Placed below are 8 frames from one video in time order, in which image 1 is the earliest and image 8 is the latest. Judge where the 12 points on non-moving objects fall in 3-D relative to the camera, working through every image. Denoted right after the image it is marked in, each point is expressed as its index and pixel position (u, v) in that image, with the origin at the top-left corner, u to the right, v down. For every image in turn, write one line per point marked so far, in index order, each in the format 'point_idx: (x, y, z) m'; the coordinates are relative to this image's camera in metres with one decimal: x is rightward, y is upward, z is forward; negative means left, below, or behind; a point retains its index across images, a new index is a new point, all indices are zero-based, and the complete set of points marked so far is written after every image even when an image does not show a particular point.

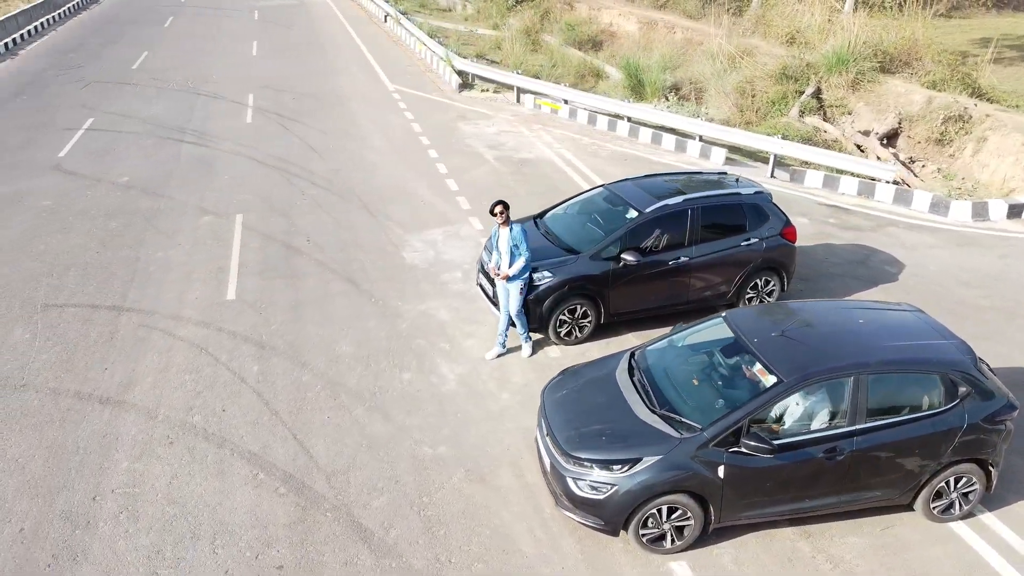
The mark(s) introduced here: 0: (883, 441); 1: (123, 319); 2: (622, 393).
0: (+2.6, -1.1, +5.7) m
1: (-4.2, -0.3, +8.6) m
2: (+0.8, -0.8, +6.1) m
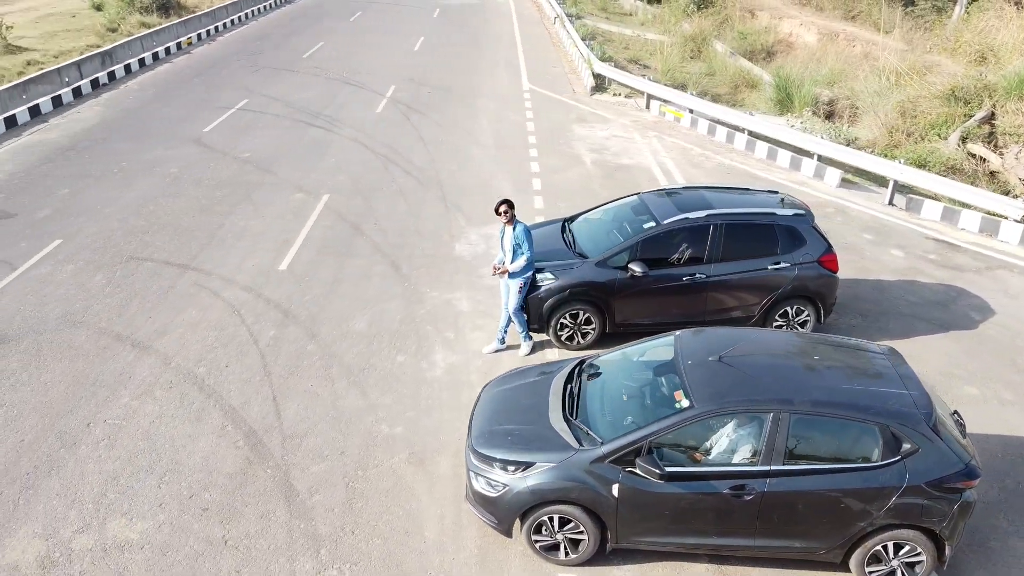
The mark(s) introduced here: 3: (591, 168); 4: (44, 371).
0: (+1.9, -1.3, +5.3) m
1: (-4.0, +0.1, +9.7) m
2: (+0.2, -0.8, +6.1) m
3: (+1.4, +2.1, +14.1) m
4: (-4.5, -0.8, +7.8) m
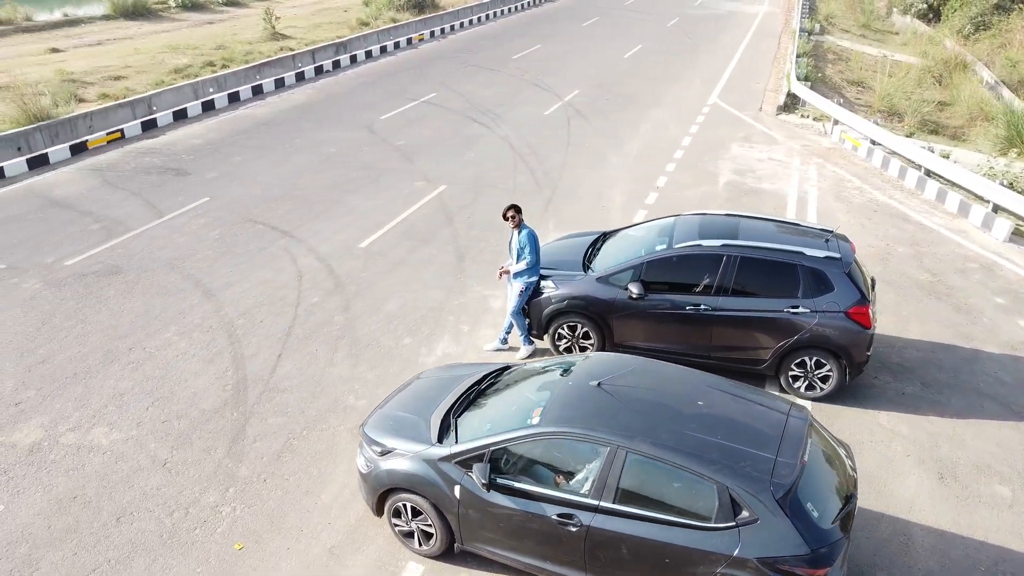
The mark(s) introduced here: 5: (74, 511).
0: (+0.7, -1.5, +5.0) m
1: (-3.2, +0.6, +11.0) m
2: (-0.5, -0.8, +6.3) m
3: (+3.5, +1.7, +13.5) m
4: (-4.4, -0.1, +9.3) m
5: (-3.4, -1.7, +6.2) m
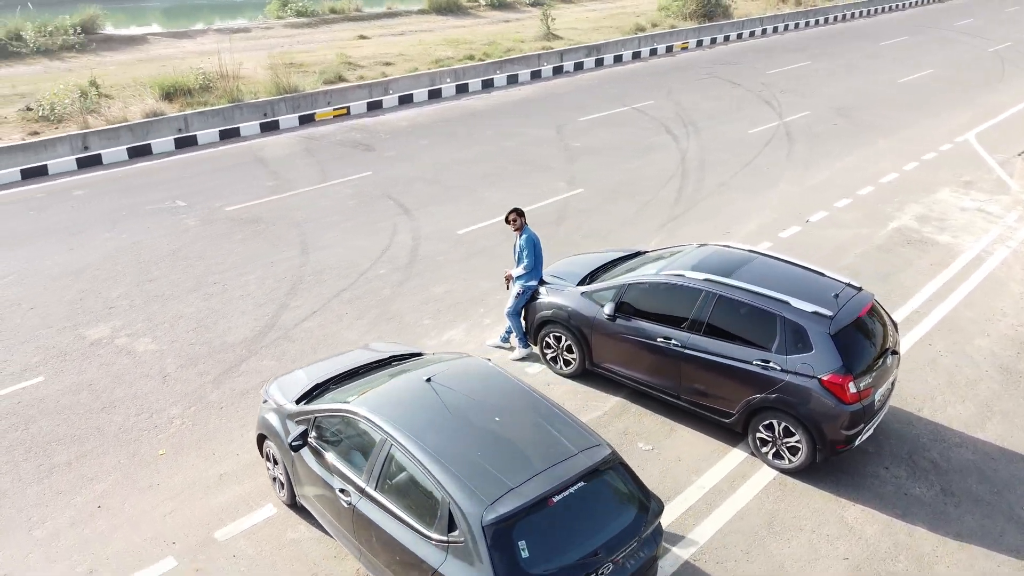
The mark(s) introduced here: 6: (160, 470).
0: (-0.9, -1.5, +5.1) m
1: (-1.8, +1.1, +12.1) m
2: (-1.4, -0.6, +6.8) m
3: (+5.4, +0.8, +11.9) m
4: (-3.6, +0.6, +11.0) m
5: (-4.1, -1.0, +7.8) m
6: (-3.0, -1.5, +6.8) m
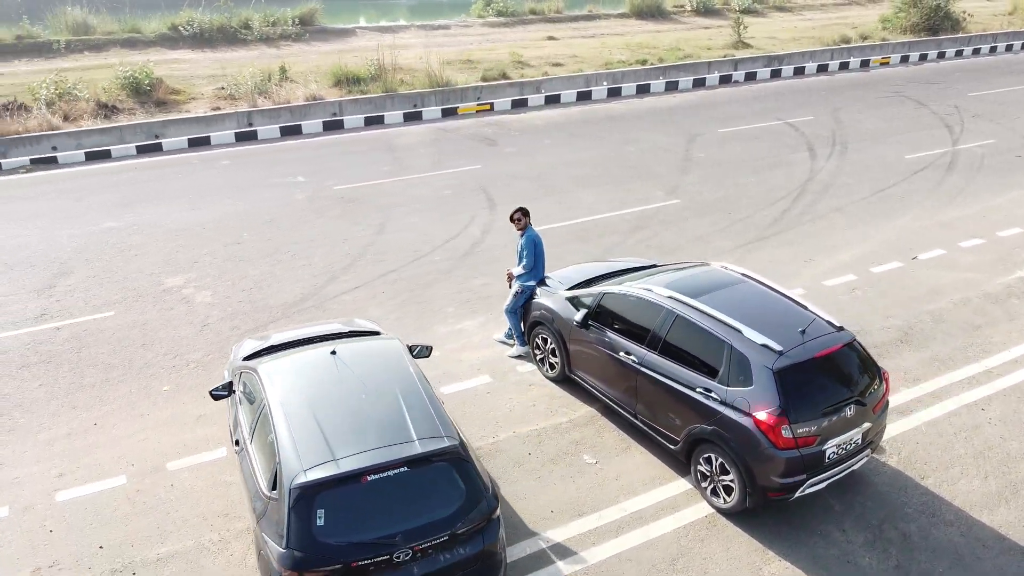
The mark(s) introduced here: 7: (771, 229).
0: (-1.8, -1.2, +5.5) m
1: (-0.6, +1.2, +12.5) m
2: (-1.8, -0.4, +7.3) m
3: (+6.3, +0.1, +10.4) m
4: (-2.7, +1.0, +12.0) m
5: (-4.2, -0.5, +9.0) m
6: (-3.4, -1.1, +7.7) m
7: (+3.9, +0.9, +11.9) m
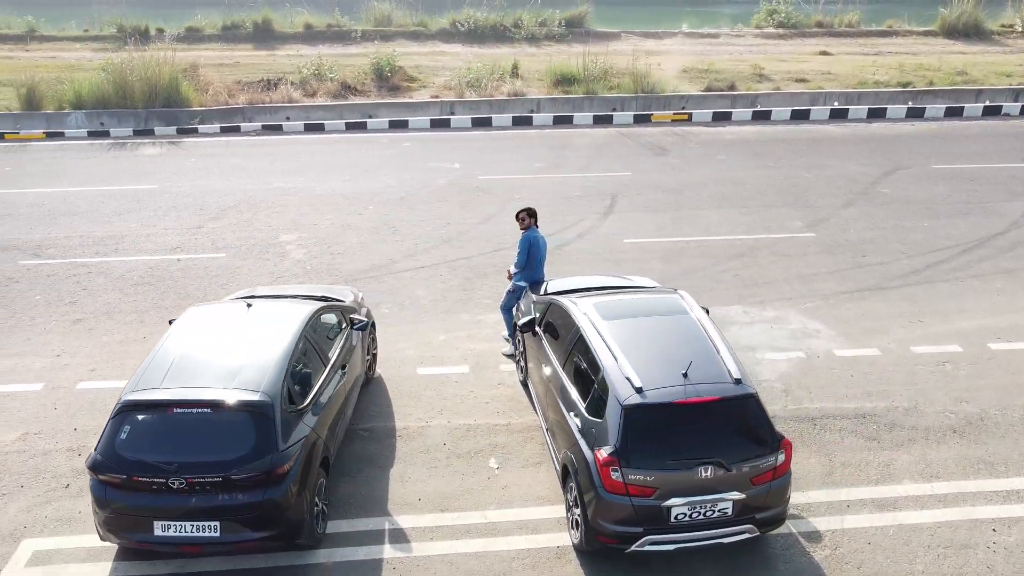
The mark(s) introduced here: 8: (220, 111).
0: (-2.9, -0.8, +6.5) m
1: (+1.2, +1.1, +12.4) m
2: (-2.1, -0.1, +8.0) m
3: (+6.5, -1.0, +7.9) m
4: (-1.0, +1.3, +12.7) m
5: (-3.7, +0.2, +10.6) m
6: (-3.5, -0.5, +9.1) m
7: (+5.0, +0.1, +10.3) m
8: (-6.3, +3.8, +17.4) m
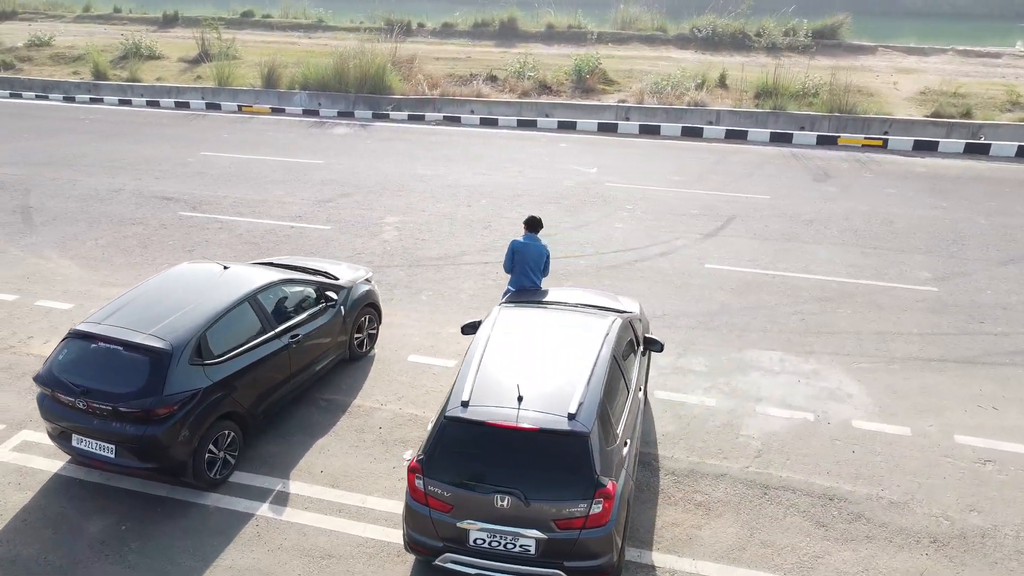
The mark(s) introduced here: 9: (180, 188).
0: (-3.5, -0.3, +7.6) m
1: (+2.6, +0.8, +11.7) m
2: (-2.1, +0.2, +8.7) m
3: (+5.7, -2.0, +5.8) m
4: (+0.7, +1.2, +12.7) m
5: (-2.7, +0.7, +11.6) m
6: (-3.2, 0.0, +10.2) m
7: (+5.2, -0.7, +8.4) m
8: (-2.3, +4.4, +18.8) m
9: (-5.7, +1.7, +13.9) m
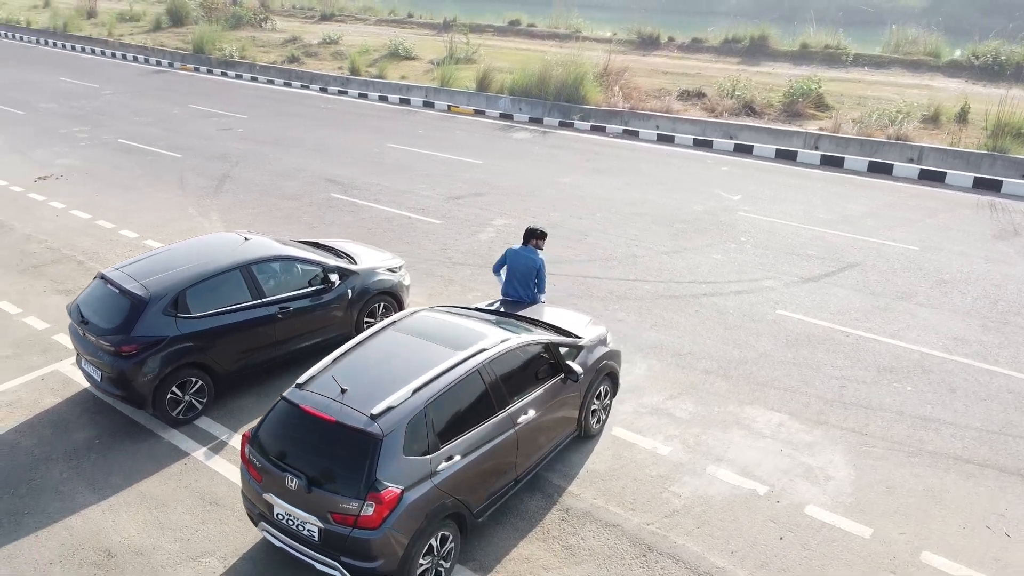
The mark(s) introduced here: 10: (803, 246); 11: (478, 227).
0: (-3.6, +0.1, +8.8) m
1: (+3.6, +0.2, +10.5) m
2: (-1.8, +0.4, +9.4) m
3: (+4.0, -2.8, +4.0) m
4: (+2.3, +0.9, +12.2) m
5: (-1.3, +0.8, +12.3) m
6: (-2.3, +0.3, +11.2) m
7: (+4.7, -1.6, +6.6) m
8: (+2.1, +4.1, +18.9) m
9: (-3.1, +2.2, +15.5) m
10: (+4.1, +0.6, +11.5) m
11: (-0.5, +0.9, +12.6) m
